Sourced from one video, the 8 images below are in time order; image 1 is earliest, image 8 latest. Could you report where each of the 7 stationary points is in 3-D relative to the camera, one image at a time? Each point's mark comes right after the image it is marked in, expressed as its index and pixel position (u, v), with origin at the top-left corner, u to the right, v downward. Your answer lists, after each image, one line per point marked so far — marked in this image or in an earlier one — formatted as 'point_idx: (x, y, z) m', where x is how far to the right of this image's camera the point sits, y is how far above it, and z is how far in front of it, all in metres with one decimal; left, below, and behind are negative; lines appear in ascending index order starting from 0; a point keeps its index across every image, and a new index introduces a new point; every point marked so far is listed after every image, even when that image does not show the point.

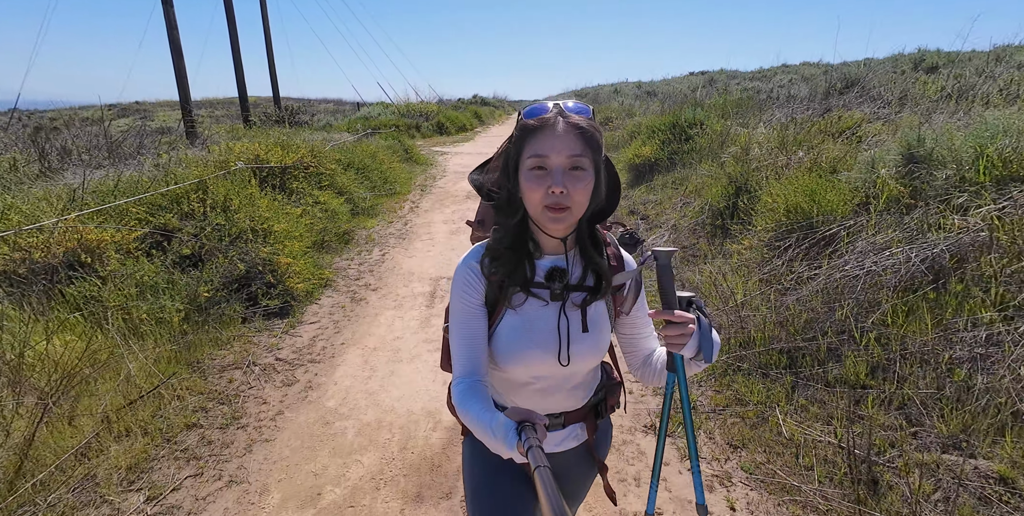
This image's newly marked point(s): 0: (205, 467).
0: (-1.8, -1.2, +2.9) m
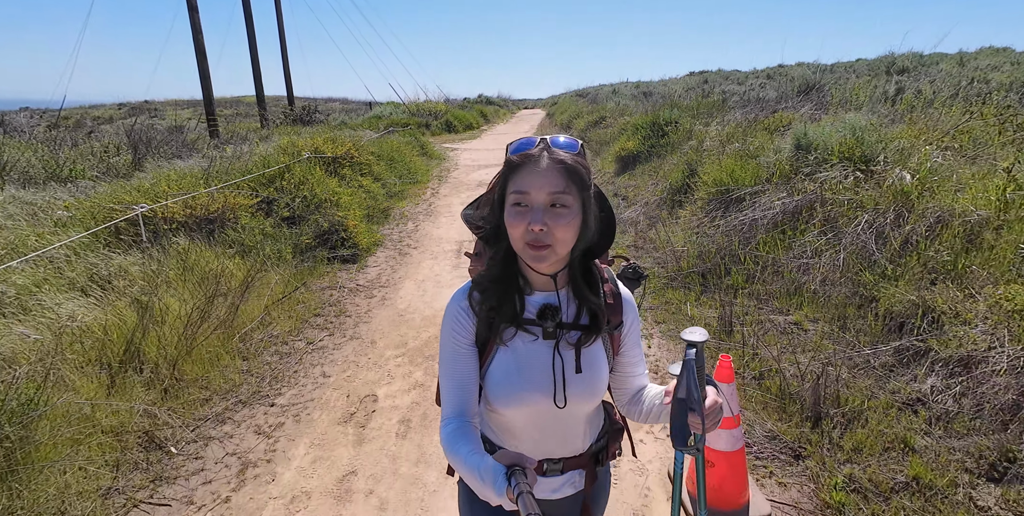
0: (-1.7, -0.7, +4.8) m
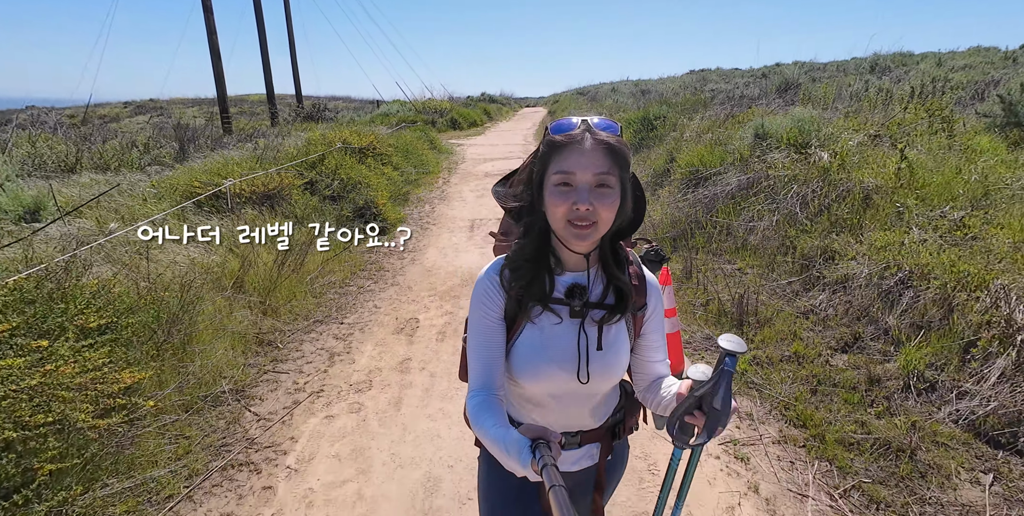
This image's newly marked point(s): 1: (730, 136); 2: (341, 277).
0: (-1.6, -0.3, +6.1) m
1: (+3.4, +1.9, +8.0) m
2: (-2.0, -0.2, +6.0) m
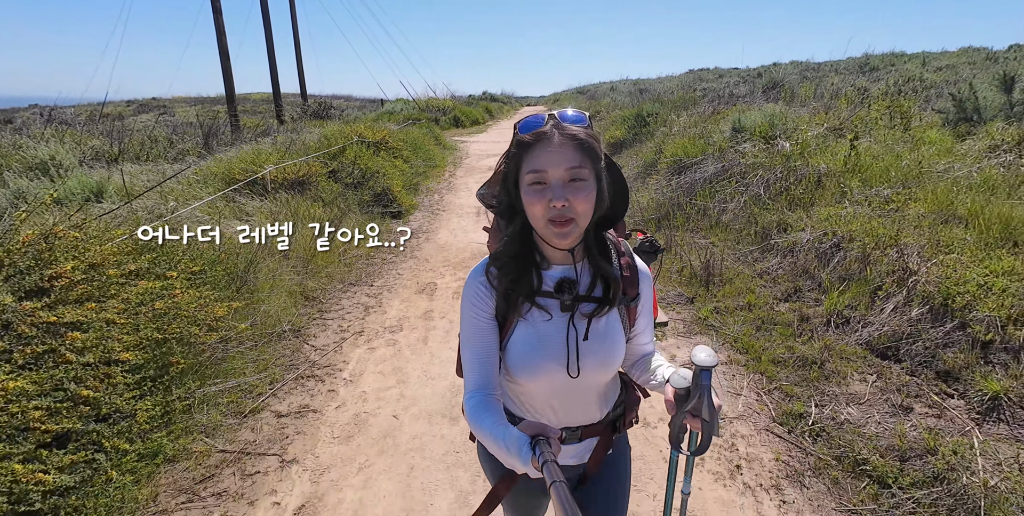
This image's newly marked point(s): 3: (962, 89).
0: (-1.6, +0.1, +7.0) m
1: (+3.5, +2.3, +8.9) m
2: (-2.0, +0.1, +6.9) m
3: (+7.6, +2.8, +8.5) m
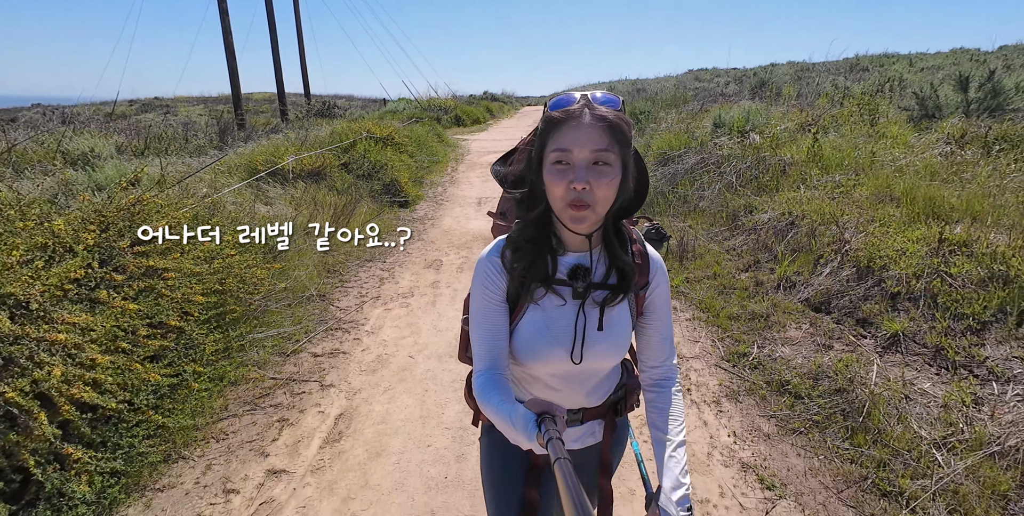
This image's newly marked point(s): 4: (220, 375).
0: (-1.6, +0.3, +7.7) m
1: (+3.5, +2.5, +9.6) m
2: (-2.0, +0.4, +7.6) m
3: (+7.5, +3.1, +9.2) m
4: (-2.0, -0.8, +3.5) m
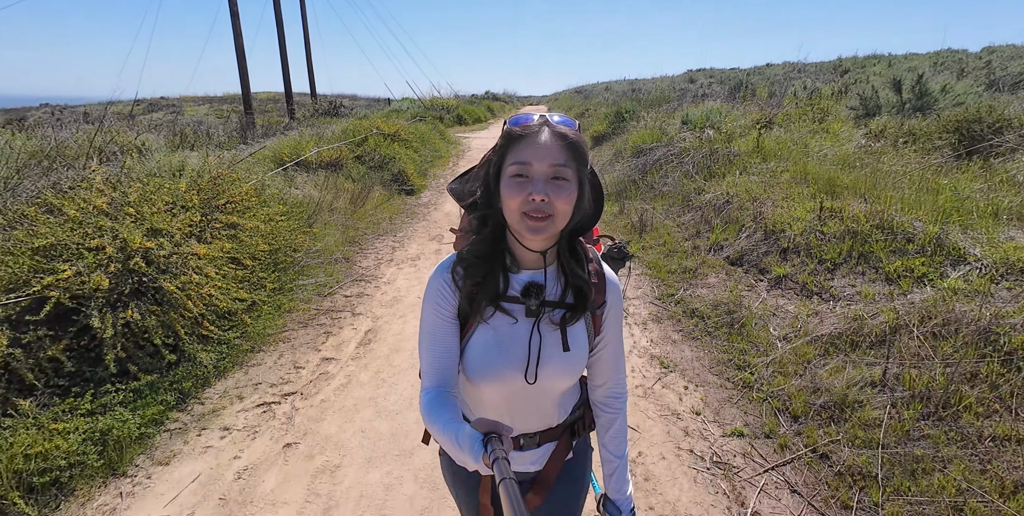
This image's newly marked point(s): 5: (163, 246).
0: (-1.8, +0.7, +9.0) m
1: (+3.3, +2.9, +10.9) m
2: (-2.2, +0.8, +8.9) m
3: (+7.4, +3.5, +10.4) m
4: (-2.2, -0.4, +4.8) m
5: (-2.4, +0.1, +3.6) m
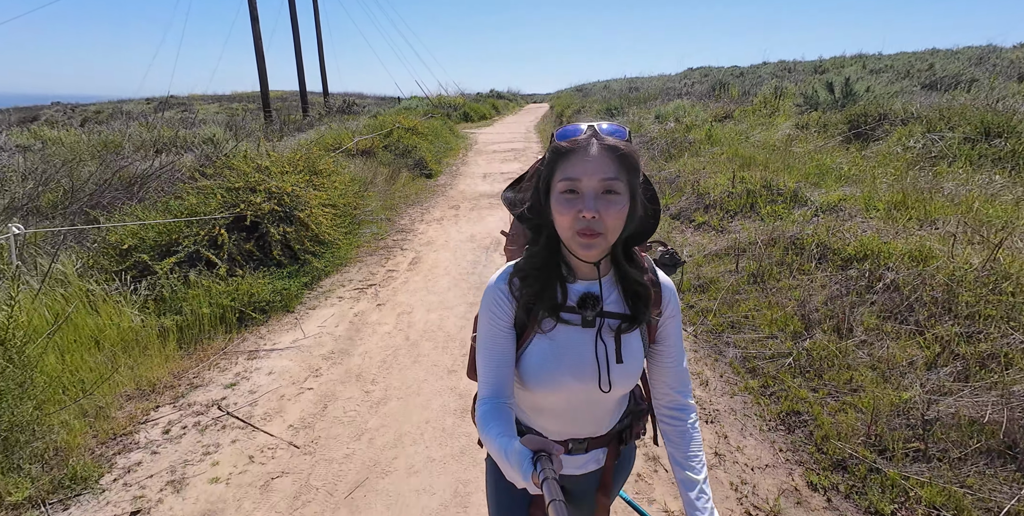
0: (-1.7, +1.4, +11.1) m
1: (+3.4, +3.6, +12.9) m
2: (-2.1, +1.5, +11.0) m
3: (+7.5, +4.1, +12.5) m
4: (-2.2, +0.2, +7.0) m
5: (-2.4, +0.7, +5.7) m
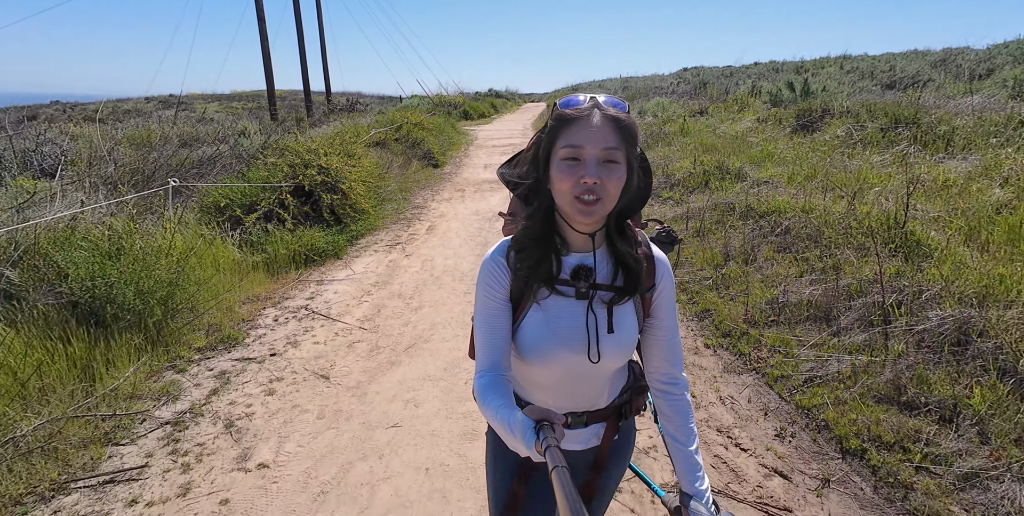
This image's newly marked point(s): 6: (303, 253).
0: (-1.8, +1.9, +12.6) m
1: (+3.3, +4.1, +14.4) m
2: (-2.2, +2.0, +12.5) m
3: (+7.4, +4.7, +14.0) m
4: (-2.2, +0.7, +8.4) m
5: (-2.5, +1.3, +7.2) m
6: (-2.5, +0.1, +6.0) m
